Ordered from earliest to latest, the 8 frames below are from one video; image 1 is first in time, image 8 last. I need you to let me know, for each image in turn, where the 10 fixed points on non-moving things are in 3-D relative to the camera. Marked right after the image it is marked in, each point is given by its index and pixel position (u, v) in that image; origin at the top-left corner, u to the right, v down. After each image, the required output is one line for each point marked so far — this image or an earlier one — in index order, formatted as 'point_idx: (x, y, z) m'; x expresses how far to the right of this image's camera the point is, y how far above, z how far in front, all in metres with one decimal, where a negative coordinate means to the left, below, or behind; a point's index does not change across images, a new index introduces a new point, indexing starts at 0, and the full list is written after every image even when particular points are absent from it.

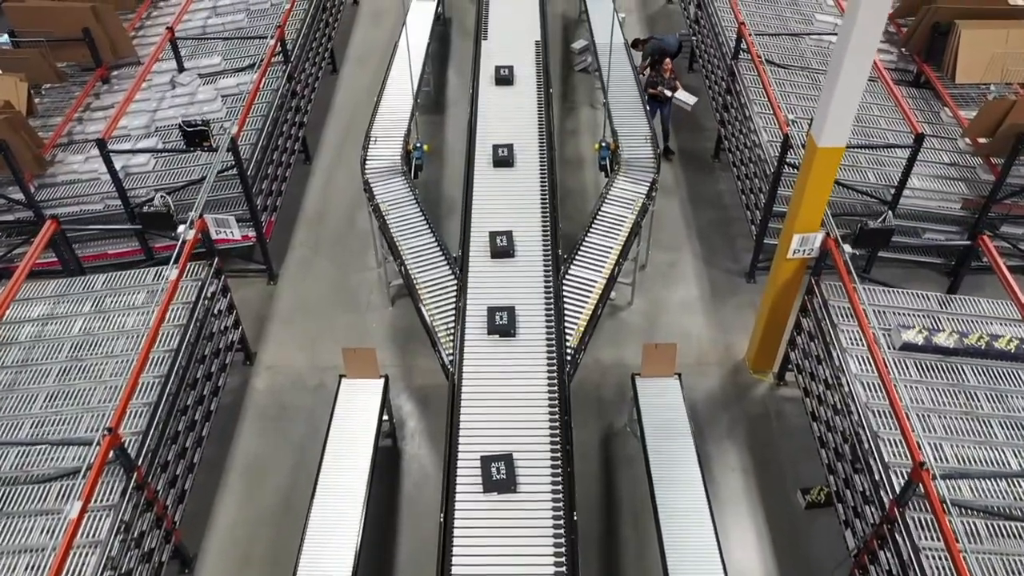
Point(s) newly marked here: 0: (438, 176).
0: (-1.2, +1.9, +11.7) m
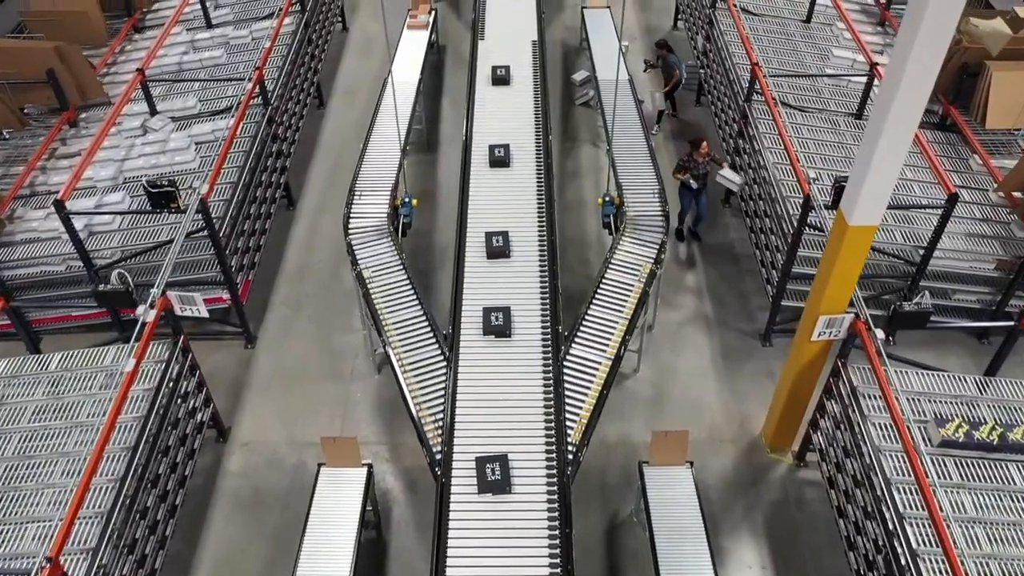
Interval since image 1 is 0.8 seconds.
0: (-1.3, +1.0, +11.0) m
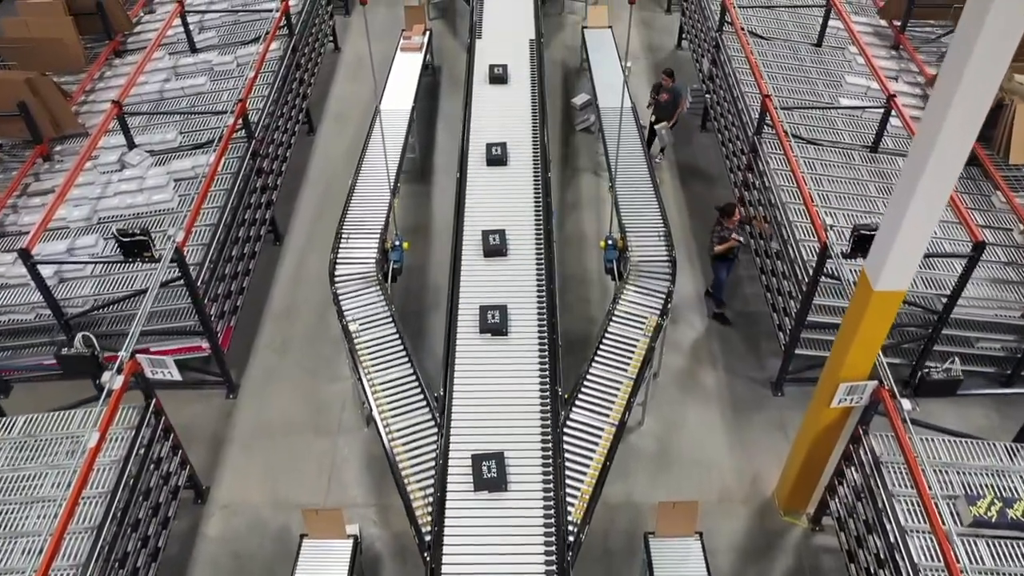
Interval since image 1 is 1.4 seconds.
0: (-1.3, +0.4, +10.4) m
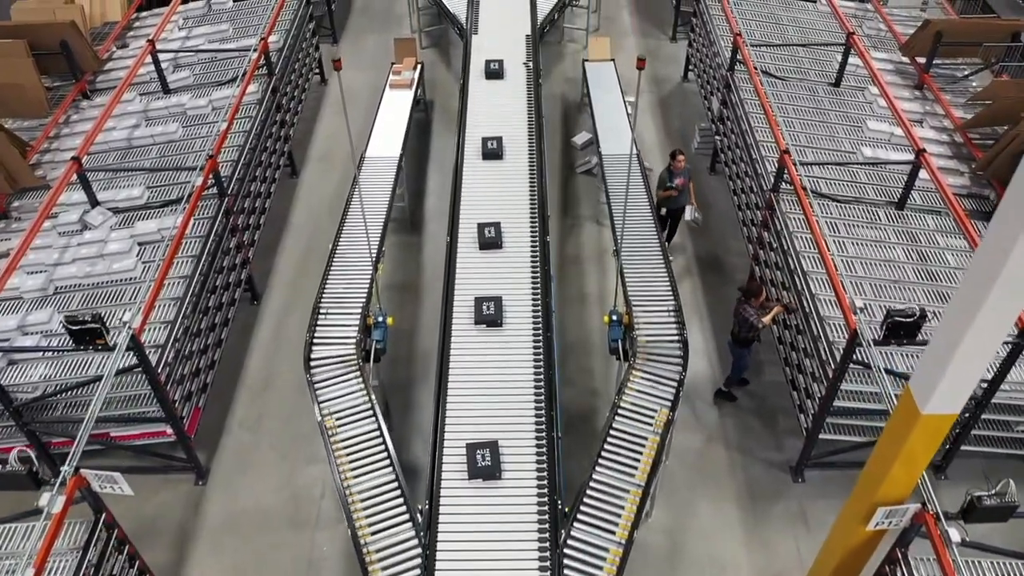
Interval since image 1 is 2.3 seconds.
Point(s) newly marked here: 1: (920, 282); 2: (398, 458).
0: (-1.4, -0.5, +9.7) m
1: (+4.7, +0.1, +8.2) m
2: (-1.3, -2.0, +8.3) m
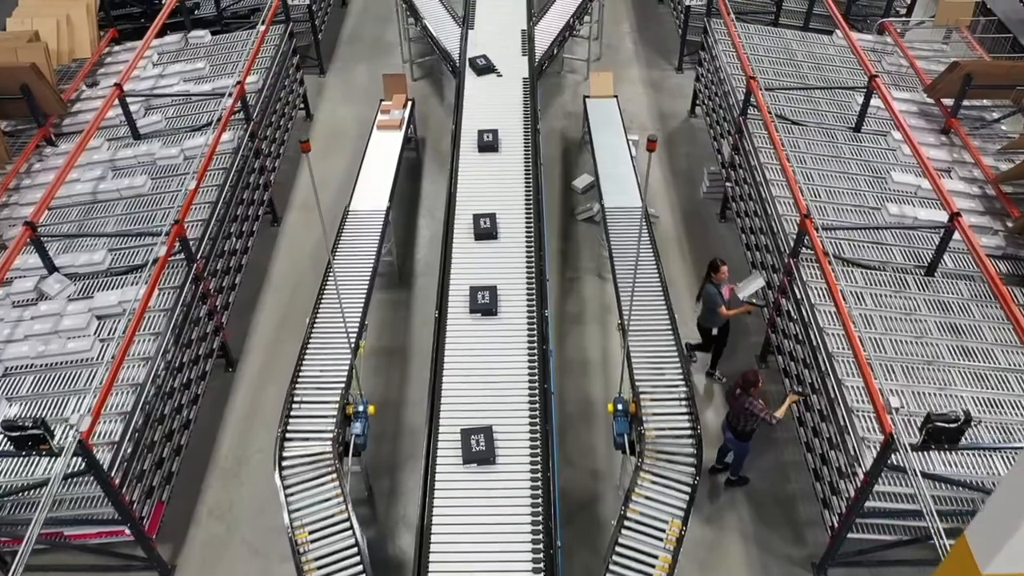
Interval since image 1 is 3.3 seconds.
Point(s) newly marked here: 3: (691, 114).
0: (-1.4, -1.3, +8.9) m
1: (+4.7, -0.8, +7.4) m
2: (-1.4, -2.8, +7.6) m
3: (+3.2, +3.1, +12.5) m
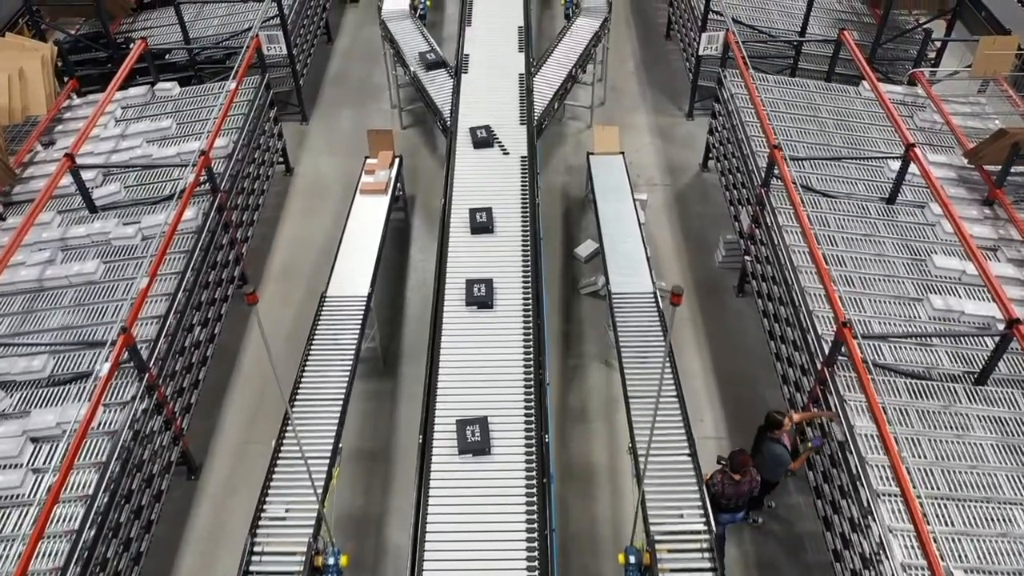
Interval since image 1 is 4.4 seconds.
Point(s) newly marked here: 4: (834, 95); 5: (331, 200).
0: (-1.5, -2.5, +7.9) m
1: (+4.6, -1.9, +6.5) m
2: (-1.4, -4.0, +6.6) m
3: (+3.1, +2.0, +11.5) m
4: (+4.7, +2.8, +10.4) m
5: (-2.9, +1.4, +11.1) m
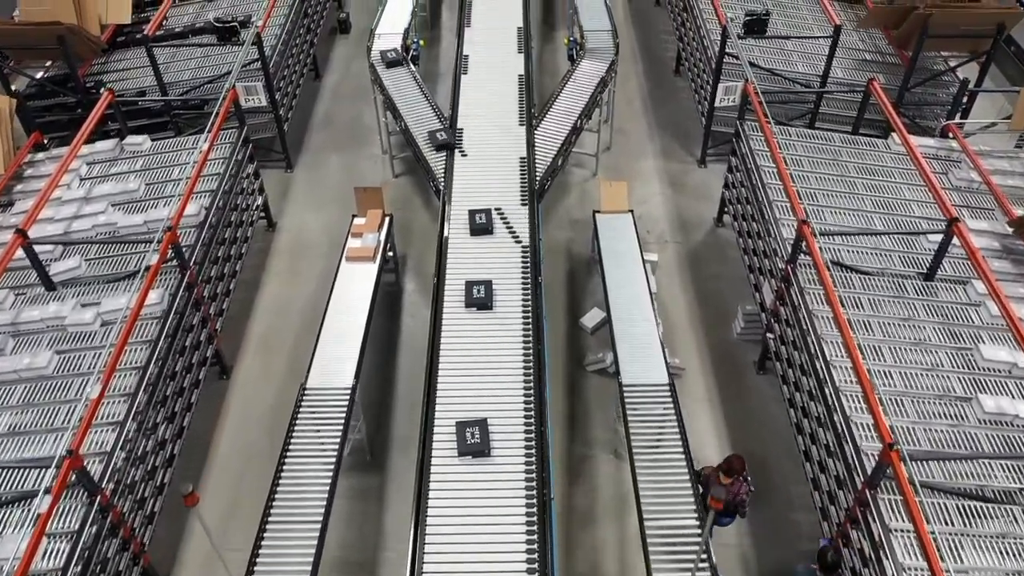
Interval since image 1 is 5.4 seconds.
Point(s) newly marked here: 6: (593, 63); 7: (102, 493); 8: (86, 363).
0: (-1.5, -3.4, +7.1) m
1: (+4.6, -2.9, +5.6) m
2: (-1.4, -5.0, +5.8) m
3: (+3.1, +1.0, +10.7) m
4: (+4.7, +1.9, +9.5) m
5: (-2.9, +0.4, +10.3) m
6: (+1.3, +3.5, +11.0) m
7: (-3.7, -1.9, +6.4) m
8: (-4.4, -0.8, +7.4) m
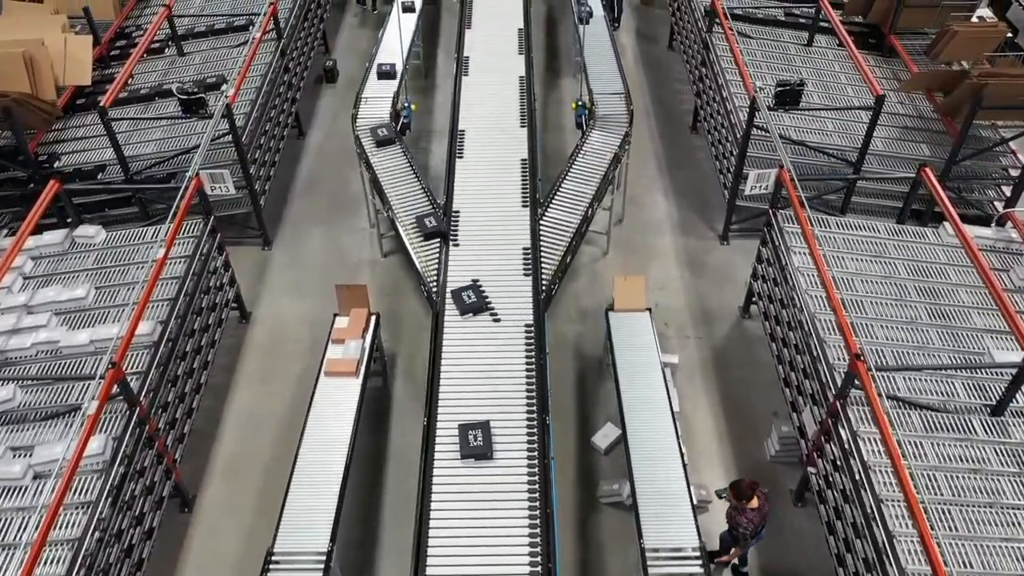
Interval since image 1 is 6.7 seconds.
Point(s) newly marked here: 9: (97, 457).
0: (-1.4, -4.8, +6.0) m
1: (+4.7, -4.2, +4.5) m
2: (-1.4, -6.3, +4.7) m
3: (+3.1, -0.3, +9.6) m
4: (+4.8, +0.5, +8.4) m
5: (-2.9, -1.0, +9.2) m
6: (+1.3, +2.2, +9.9) m
7: (-3.7, -3.2, +5.3) m
8: (-4.4, -2.1, +6.3) m
9: (-3.9, -1.6, +6.6) m
